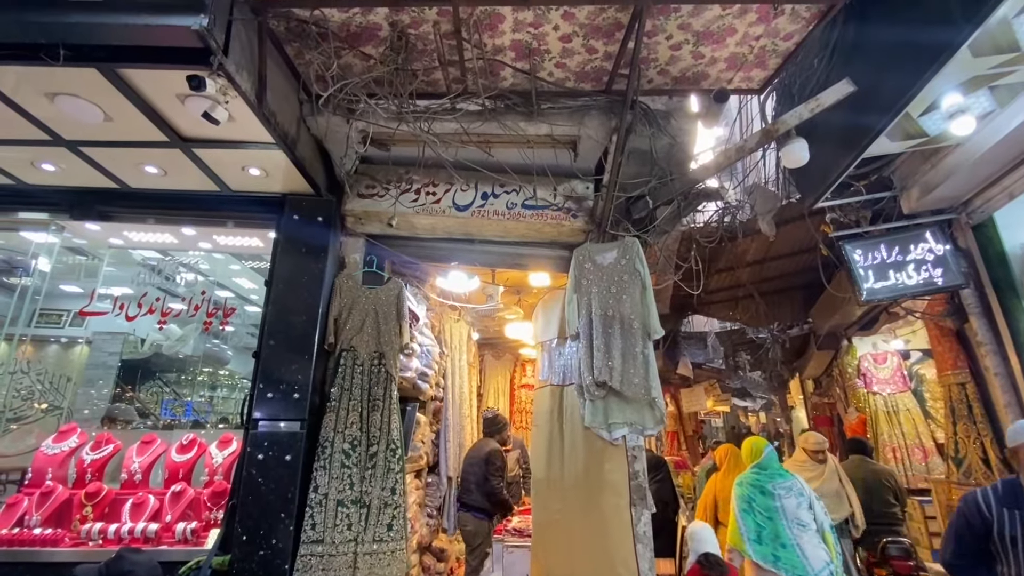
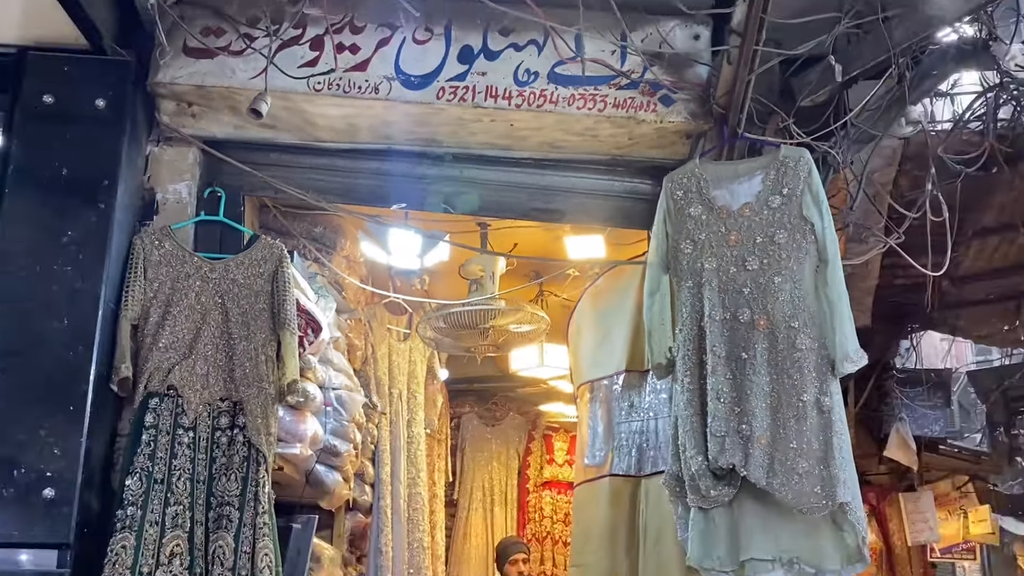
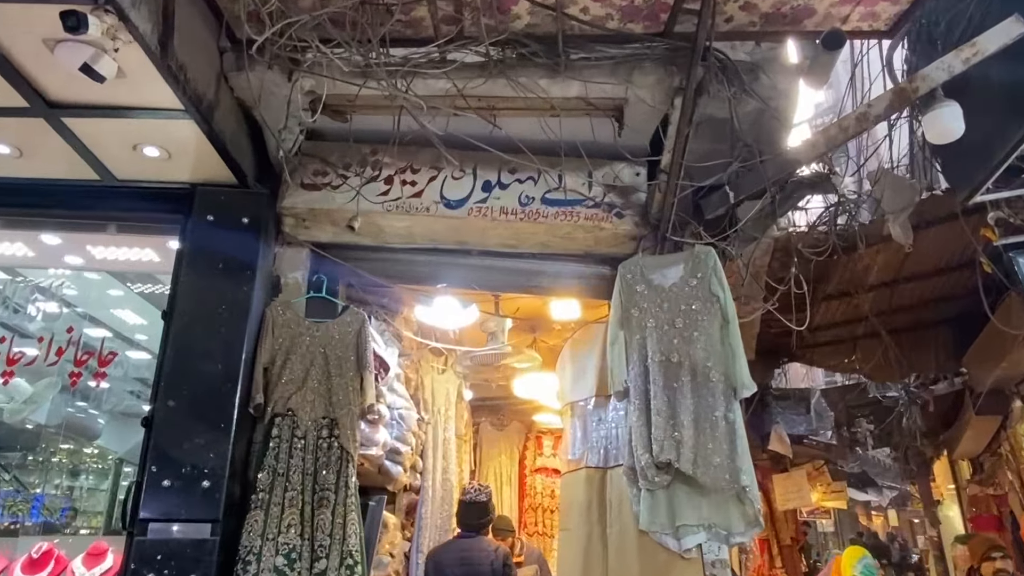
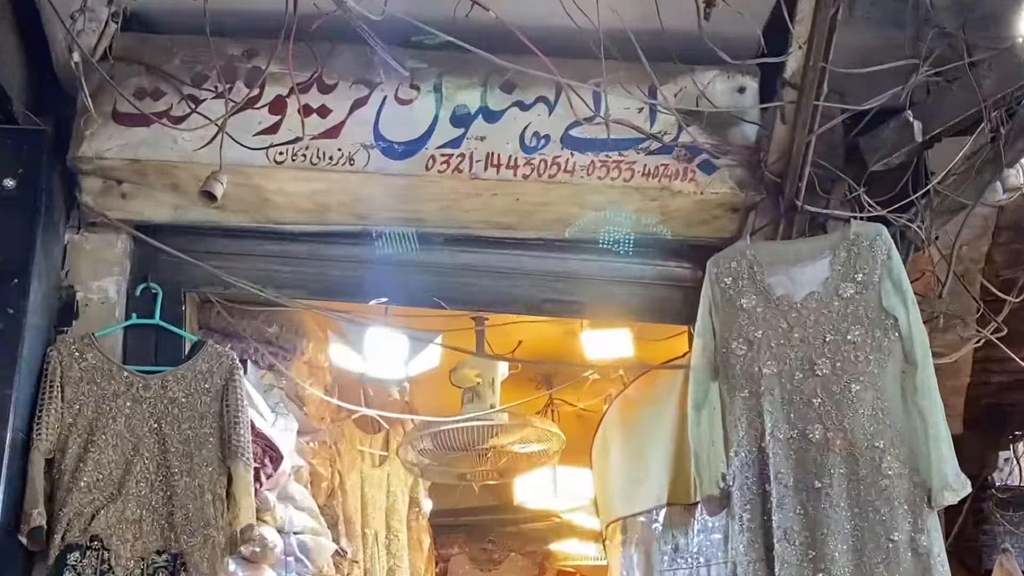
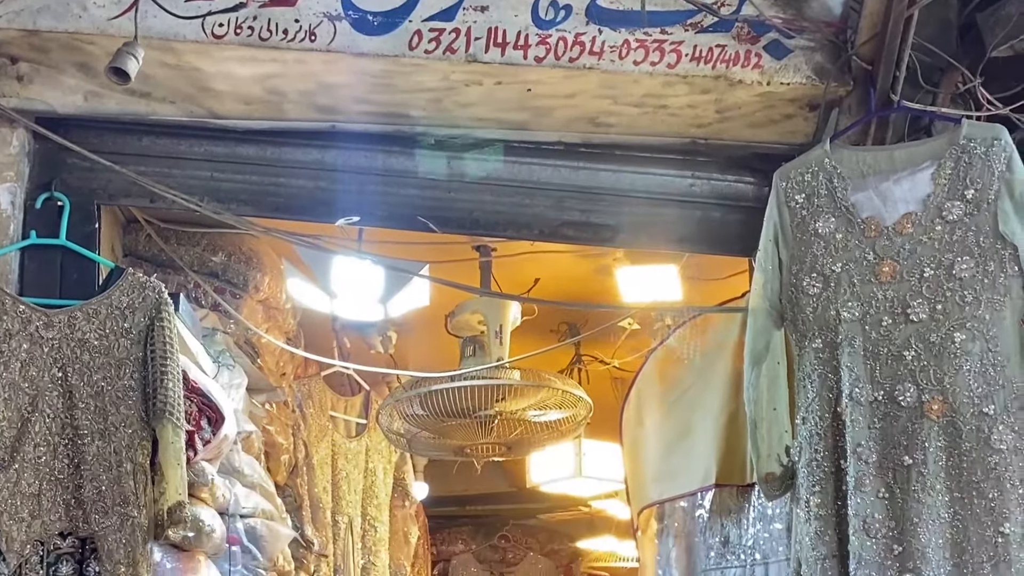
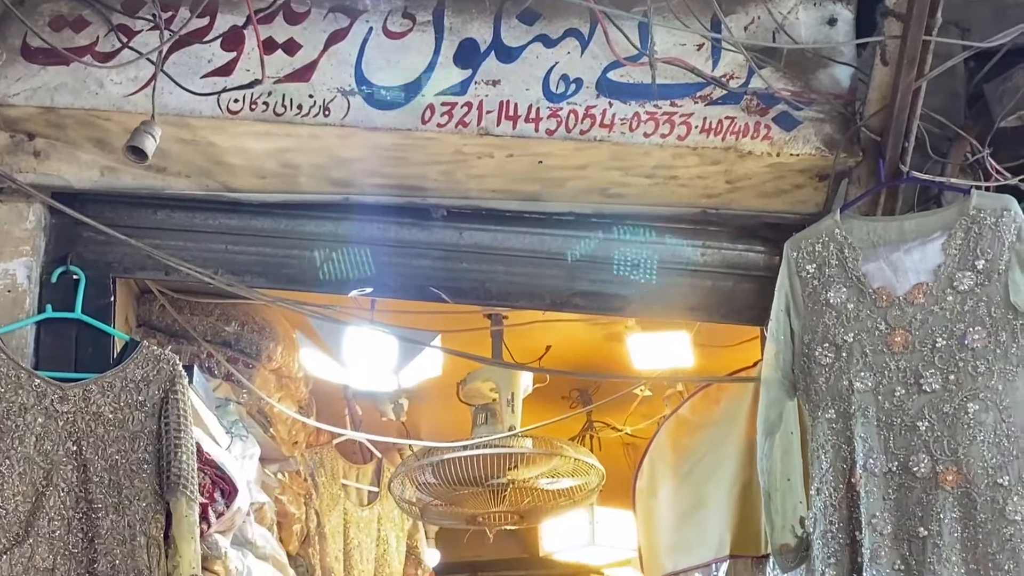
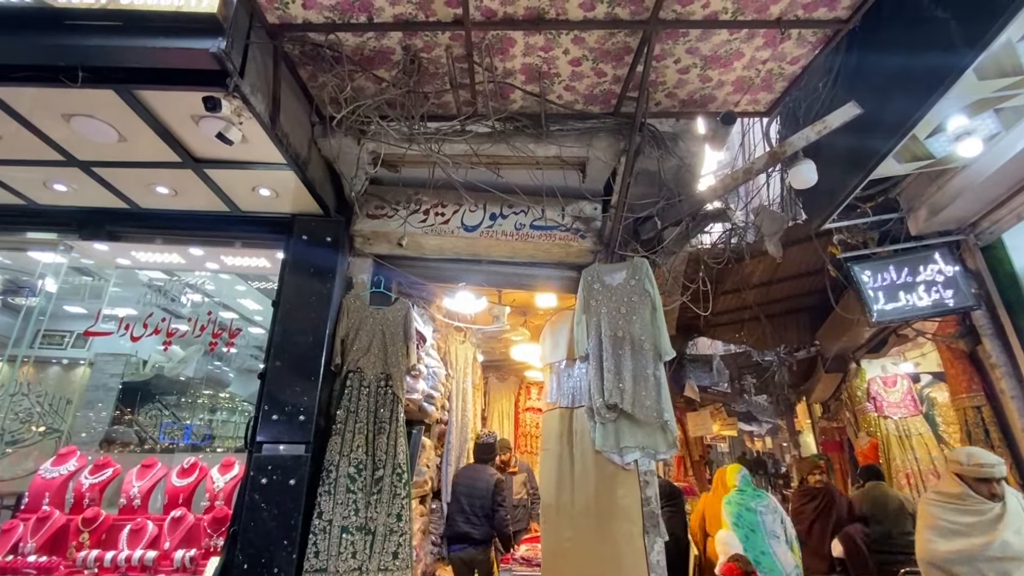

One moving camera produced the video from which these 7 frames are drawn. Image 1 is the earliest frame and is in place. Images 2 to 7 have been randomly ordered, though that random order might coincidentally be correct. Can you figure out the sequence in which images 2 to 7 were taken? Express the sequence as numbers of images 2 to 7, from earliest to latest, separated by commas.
7, 3, 4, 6, 5, 2
